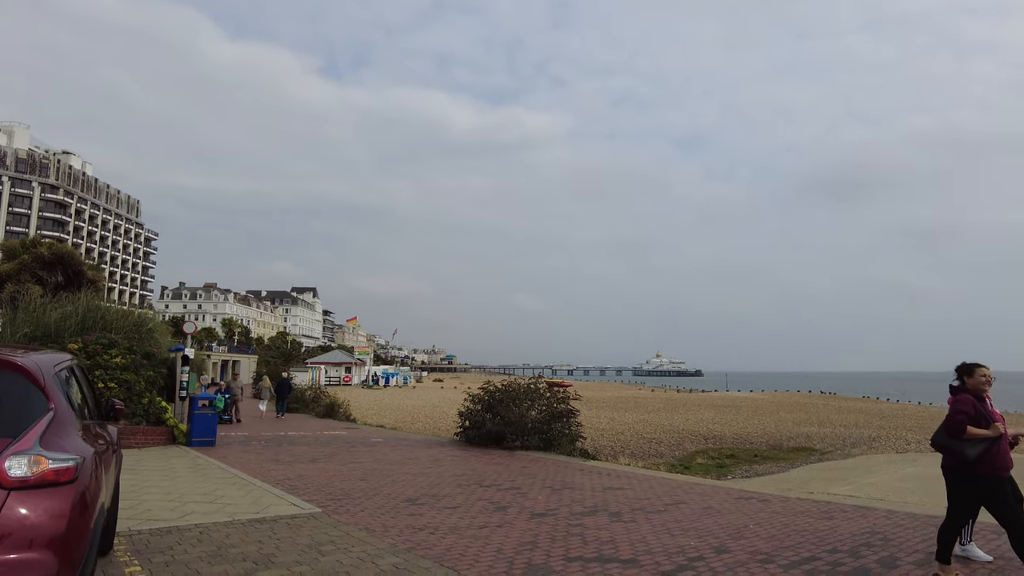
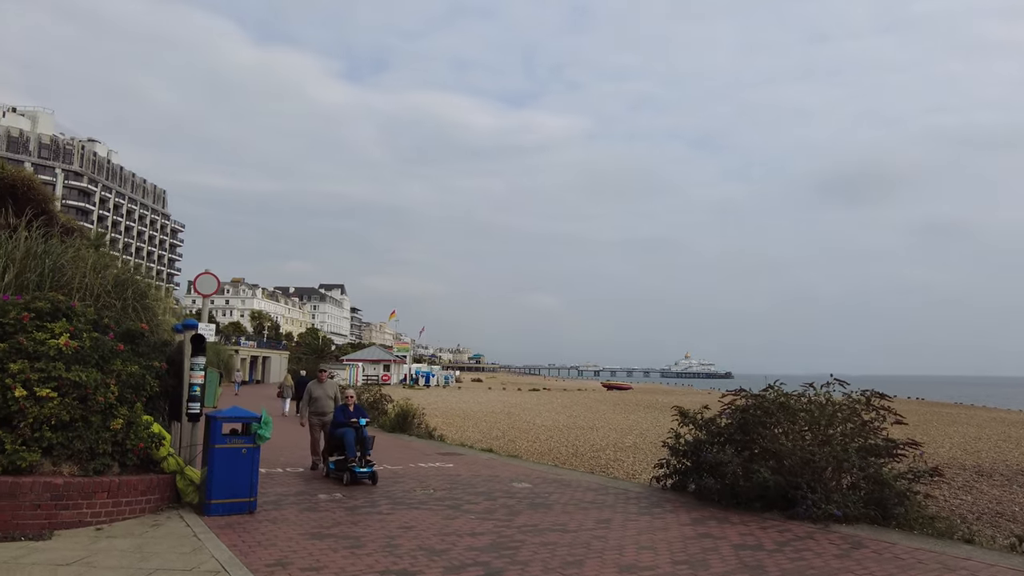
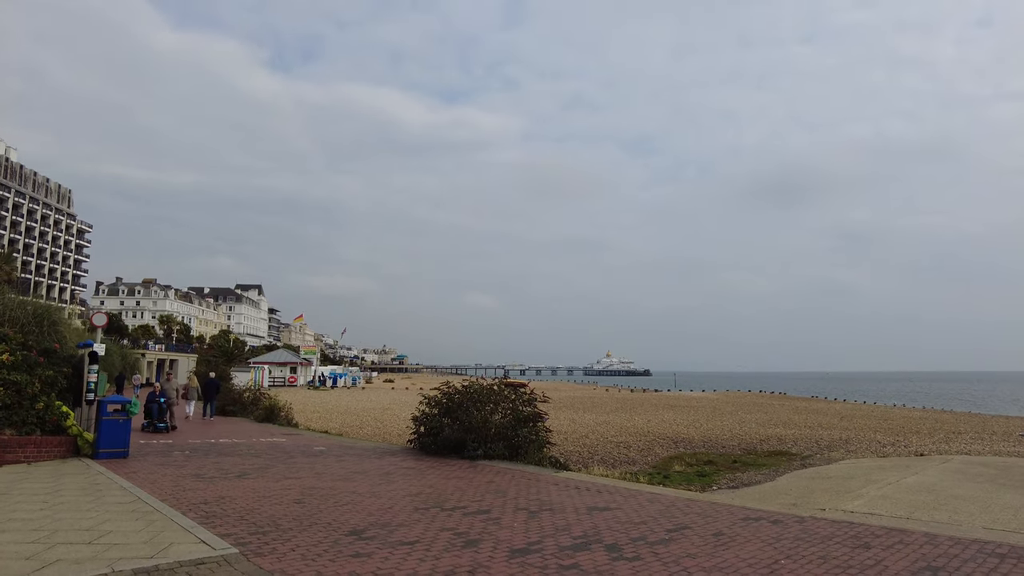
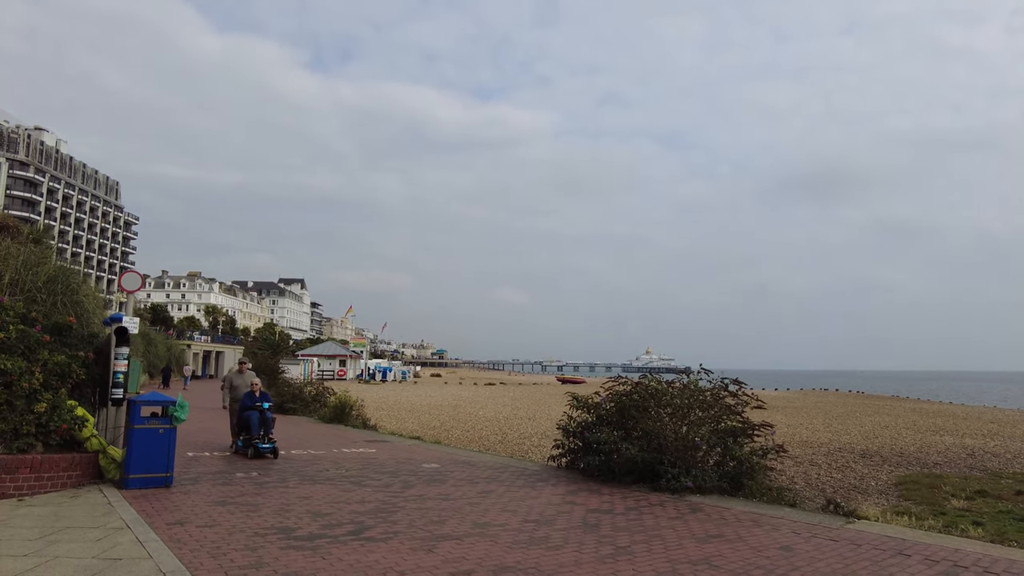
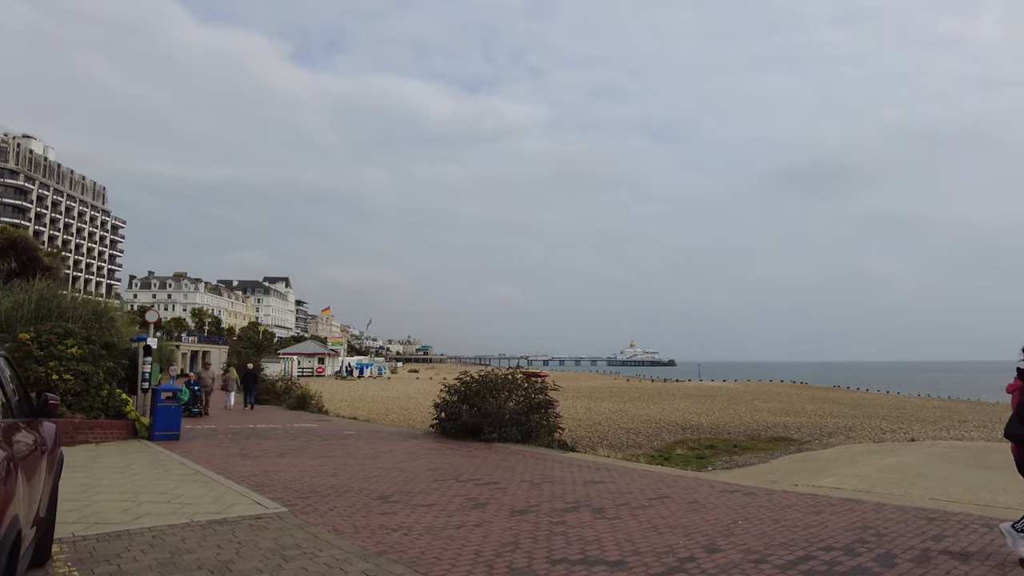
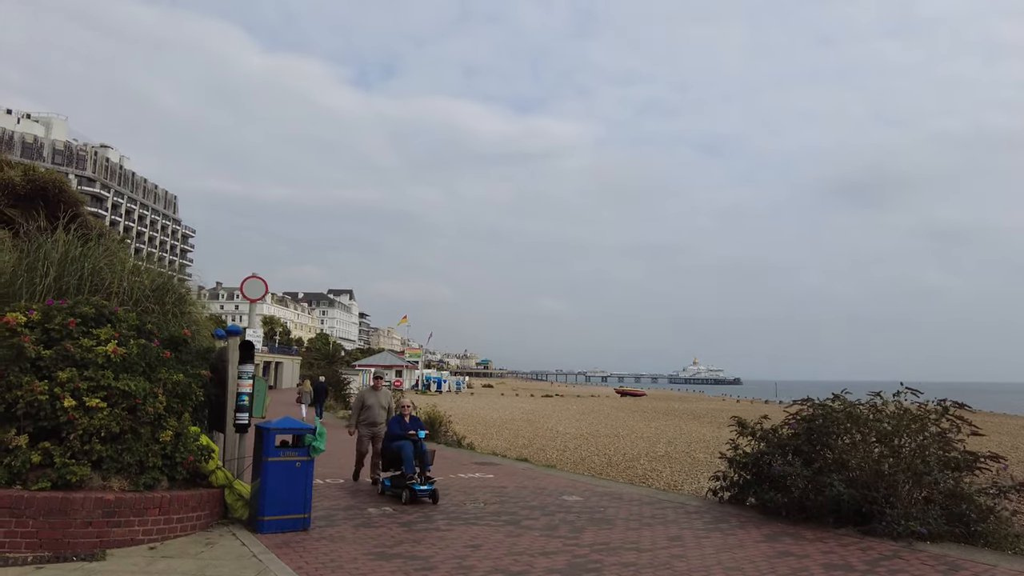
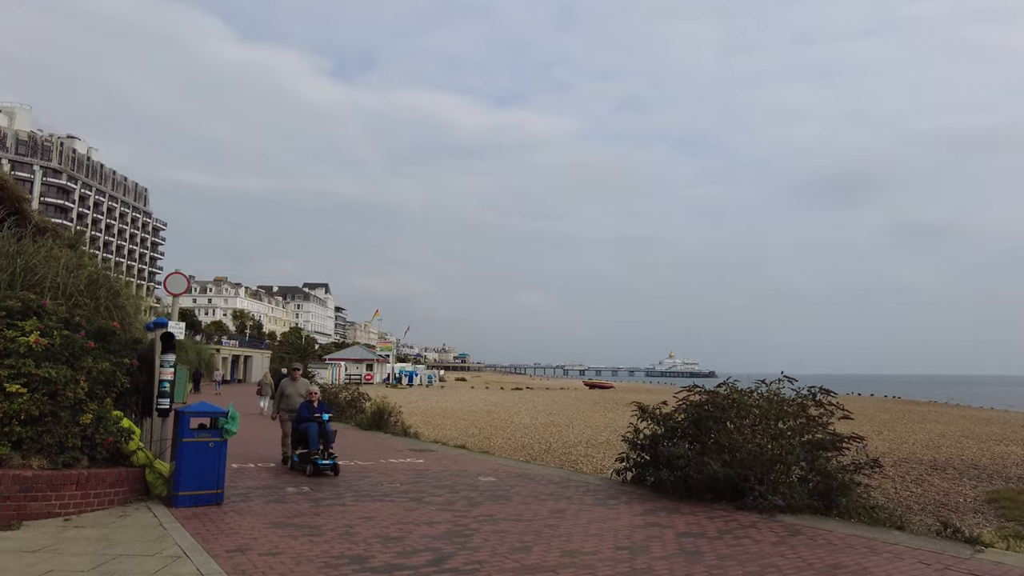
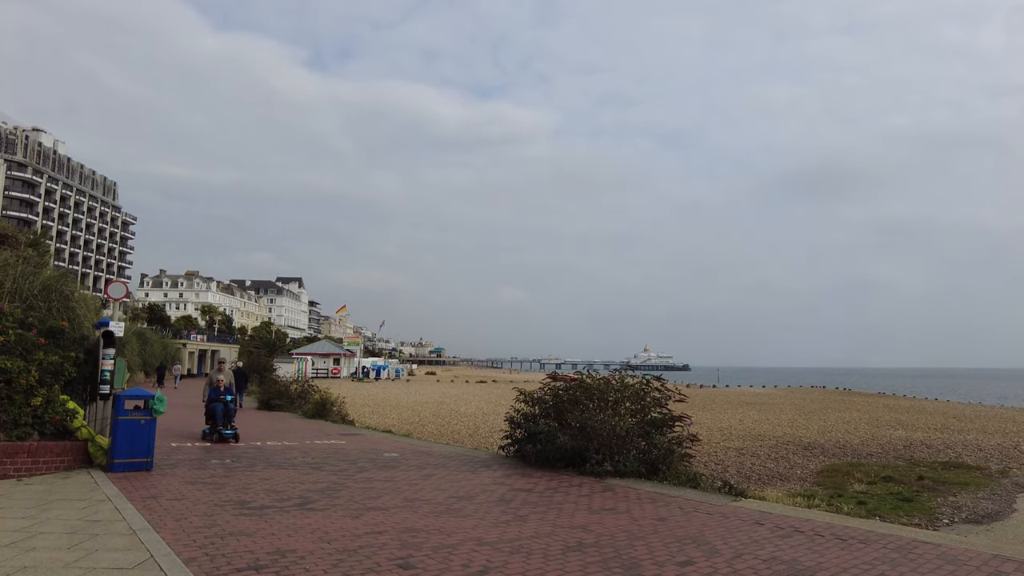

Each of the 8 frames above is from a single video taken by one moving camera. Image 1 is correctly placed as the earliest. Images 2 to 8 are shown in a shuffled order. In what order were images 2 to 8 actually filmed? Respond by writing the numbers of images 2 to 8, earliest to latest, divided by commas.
5, 3, 8, 4, 7, 2, 6
